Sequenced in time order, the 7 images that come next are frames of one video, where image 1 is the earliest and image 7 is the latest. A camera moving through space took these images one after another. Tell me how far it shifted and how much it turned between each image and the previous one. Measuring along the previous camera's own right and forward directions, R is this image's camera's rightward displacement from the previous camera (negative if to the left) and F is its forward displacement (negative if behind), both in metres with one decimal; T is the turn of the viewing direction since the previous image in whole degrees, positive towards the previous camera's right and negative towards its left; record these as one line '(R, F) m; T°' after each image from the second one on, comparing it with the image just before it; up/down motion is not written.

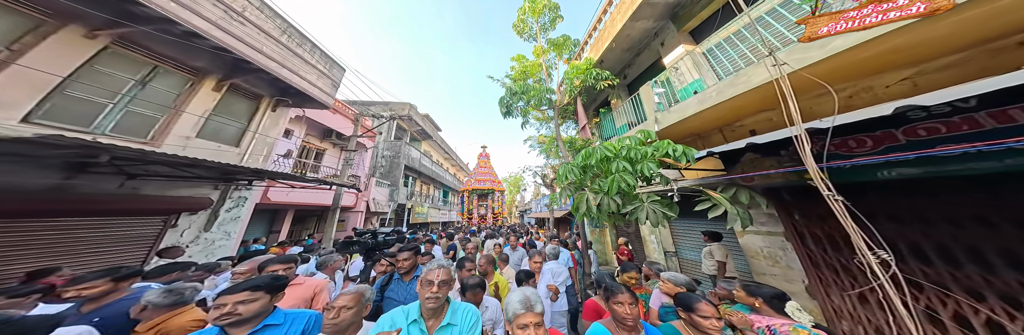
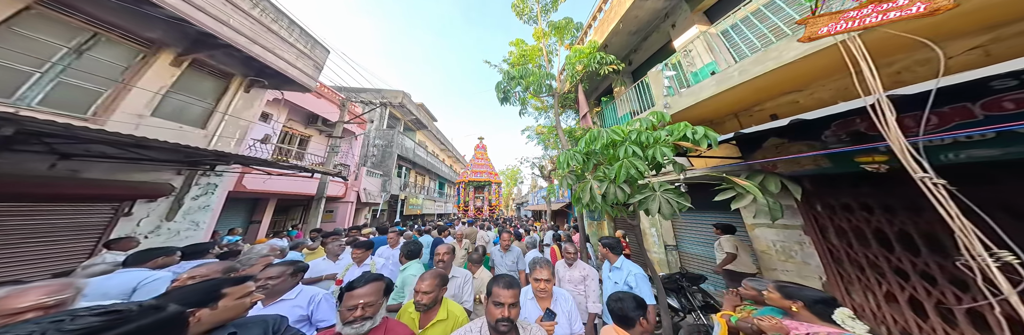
(0.0, +0.4) m; +1°
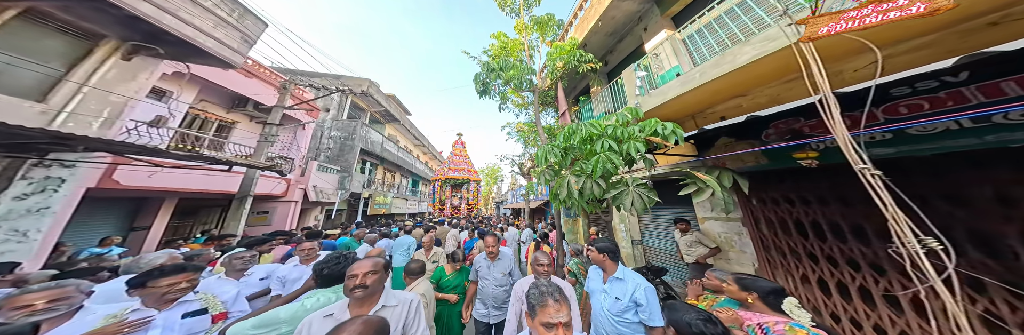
(+0.6, +0.5) m; +5°
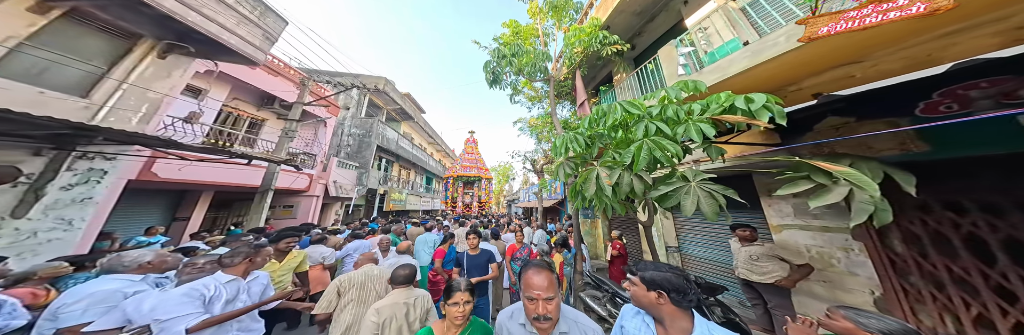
(-0.2, +0.3) m; -3°
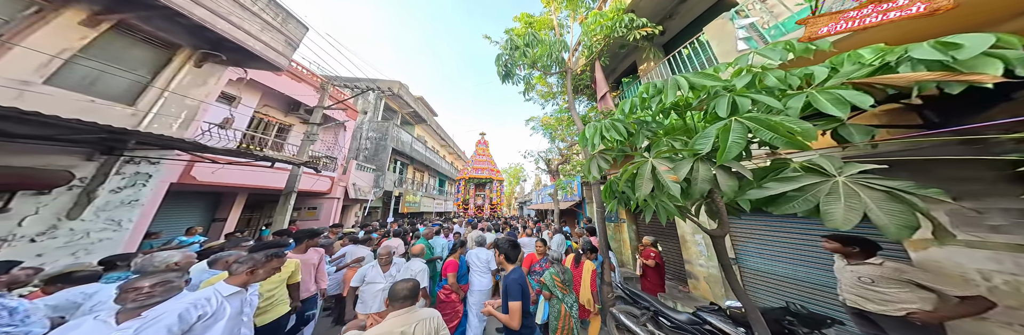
(-0.2, +0.2) m; -3°
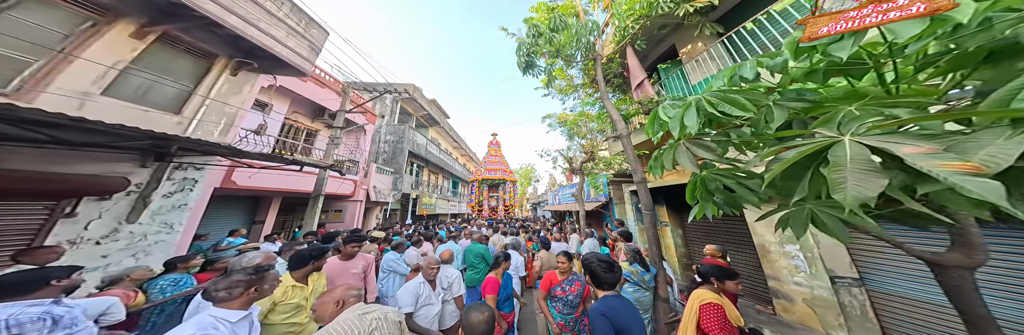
(-0.5, +0.2) m; -3°
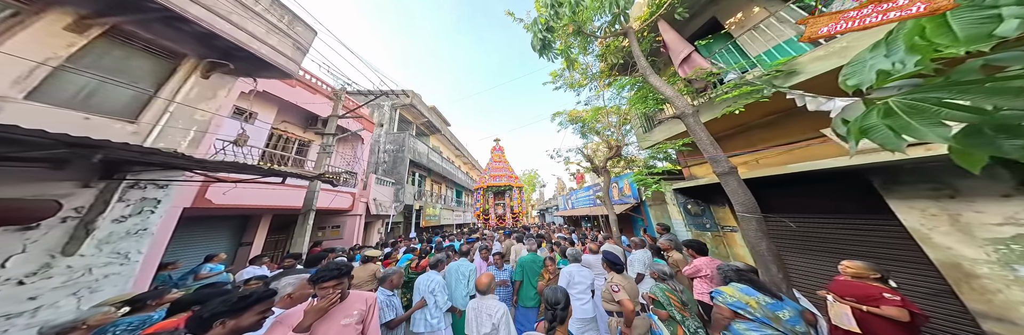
(-0.3, +0.9) m; -1°
